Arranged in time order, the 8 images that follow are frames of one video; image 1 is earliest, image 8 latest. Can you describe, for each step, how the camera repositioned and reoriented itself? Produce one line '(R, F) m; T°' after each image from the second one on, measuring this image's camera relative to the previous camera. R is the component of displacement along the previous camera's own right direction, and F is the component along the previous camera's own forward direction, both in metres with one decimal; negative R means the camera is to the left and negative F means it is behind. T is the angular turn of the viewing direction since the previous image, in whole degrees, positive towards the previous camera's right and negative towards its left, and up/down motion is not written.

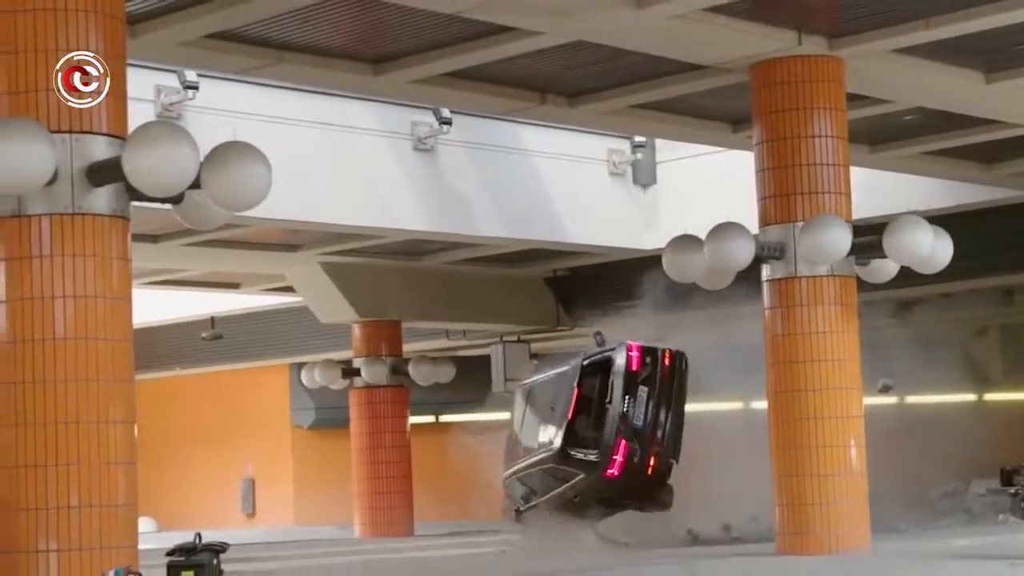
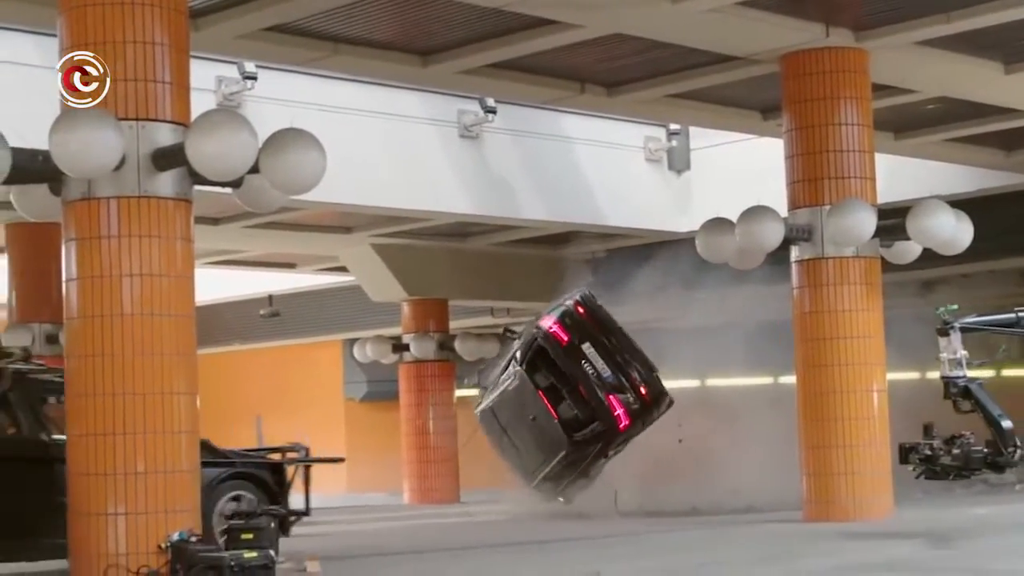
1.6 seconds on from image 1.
(+0.1, -0.7) m; -2°
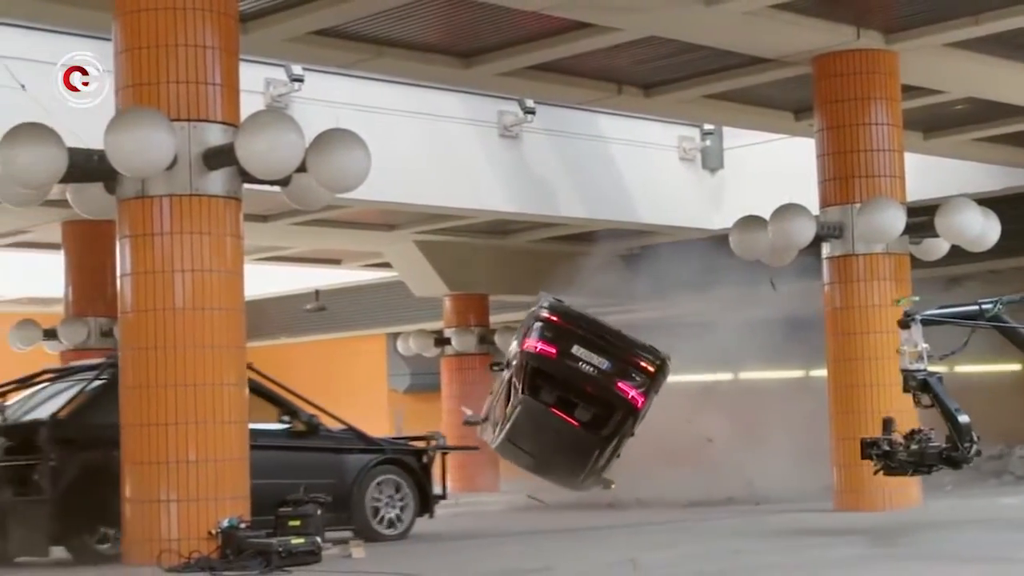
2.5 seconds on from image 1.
(+0.1, -0.4) m; -2°
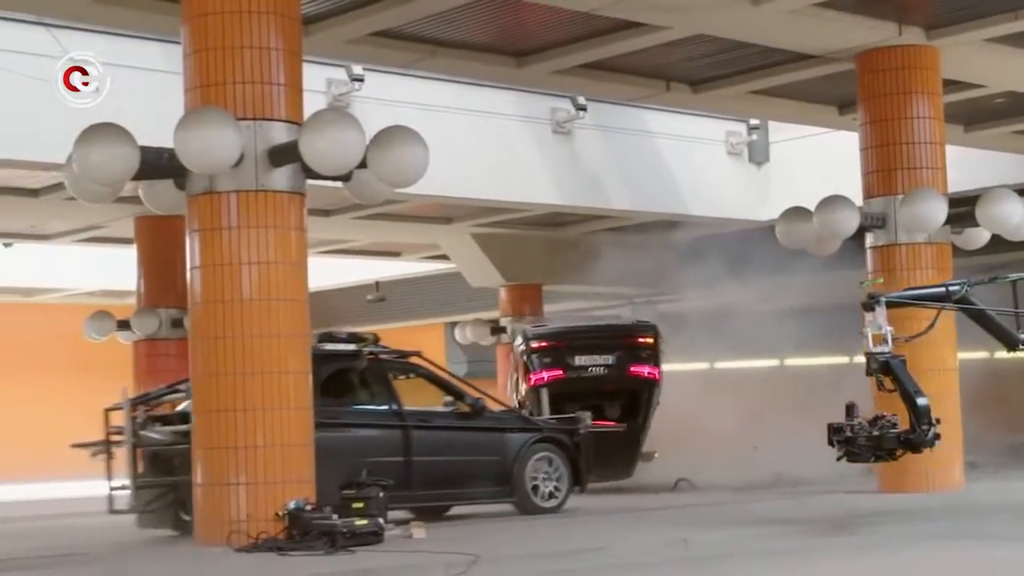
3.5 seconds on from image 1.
(+0.1, -0.5) m; -2°
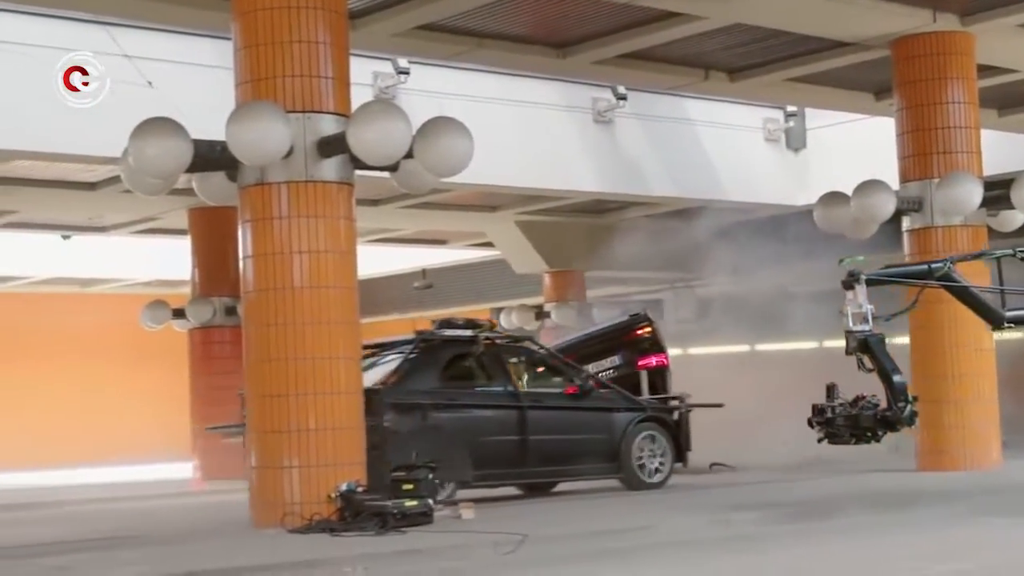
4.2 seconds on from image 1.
(+0.1, -0.4) m; -2°
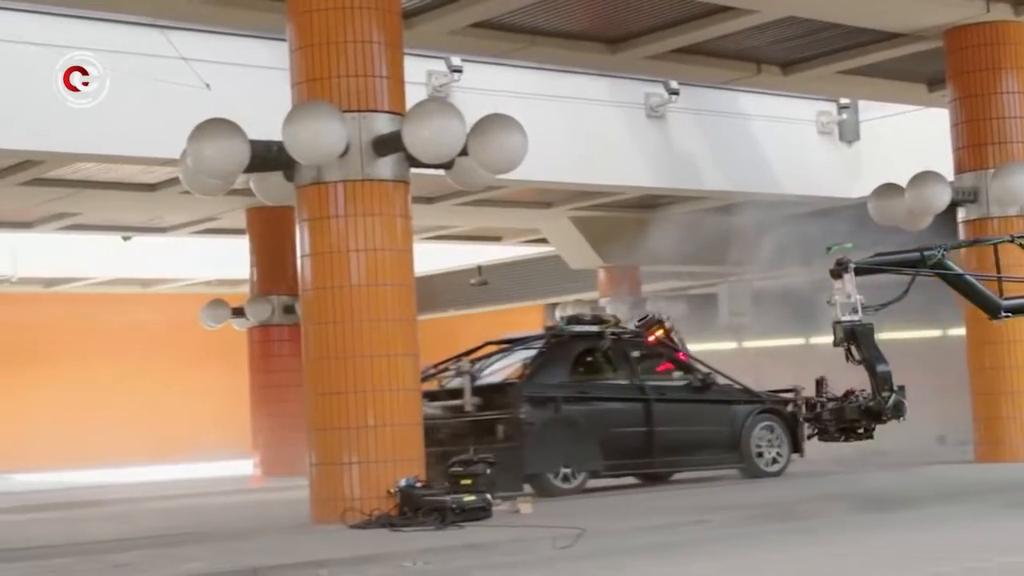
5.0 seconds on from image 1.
(0.0, -0.1) m; -2°
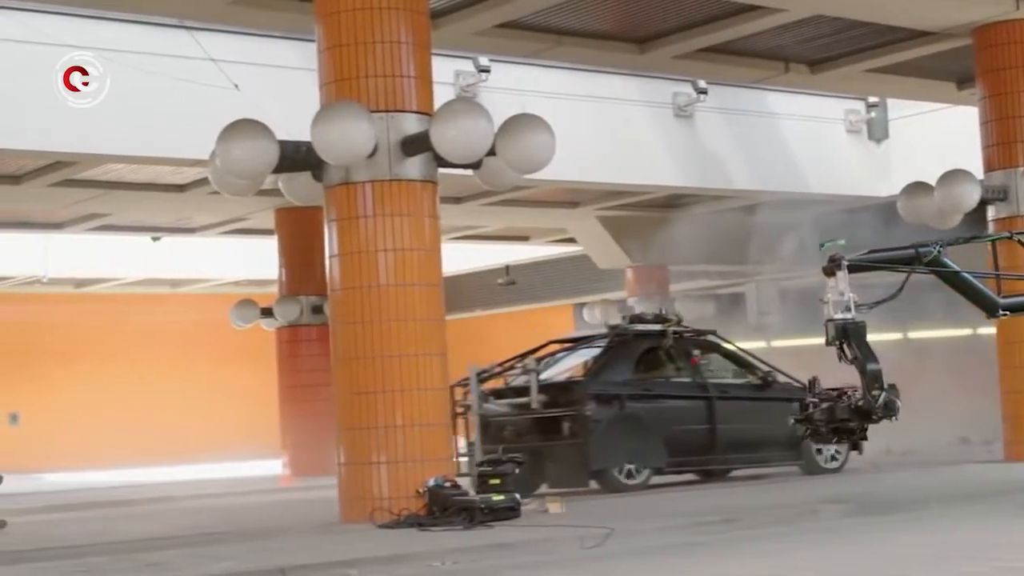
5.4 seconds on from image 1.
(0.0, 0.0) m; -1°
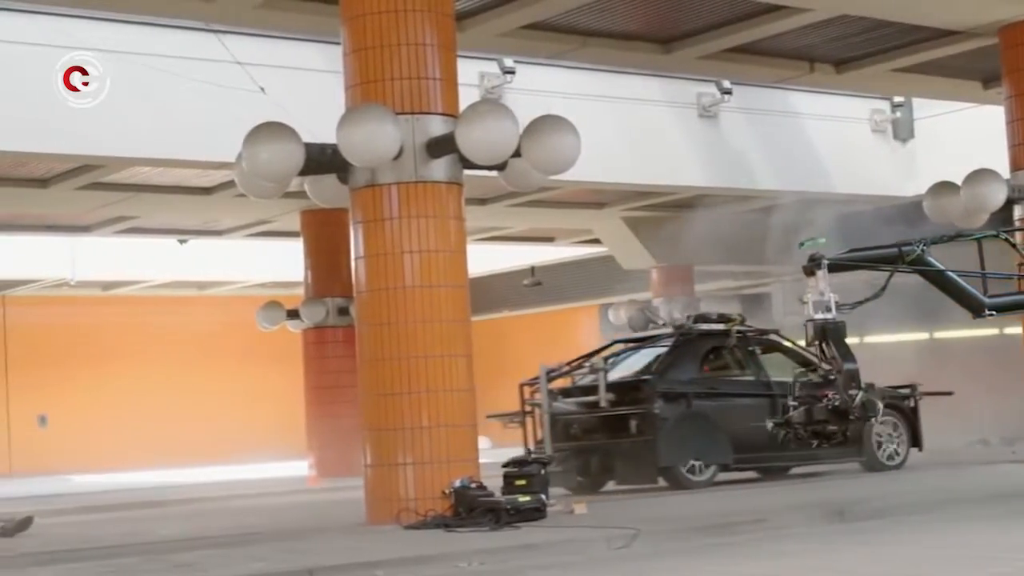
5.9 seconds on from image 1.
(0.0, 0.0) m; -1°
